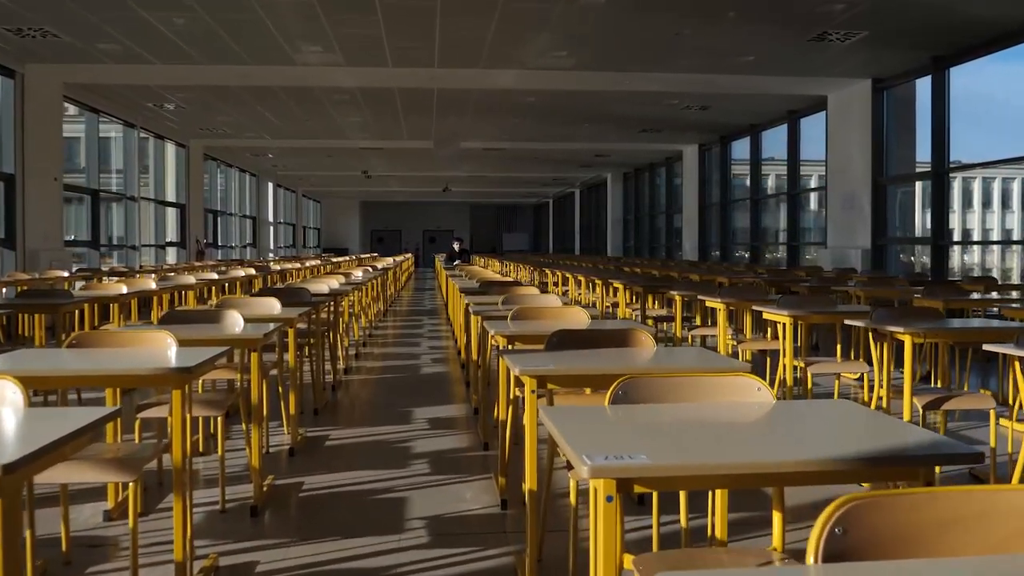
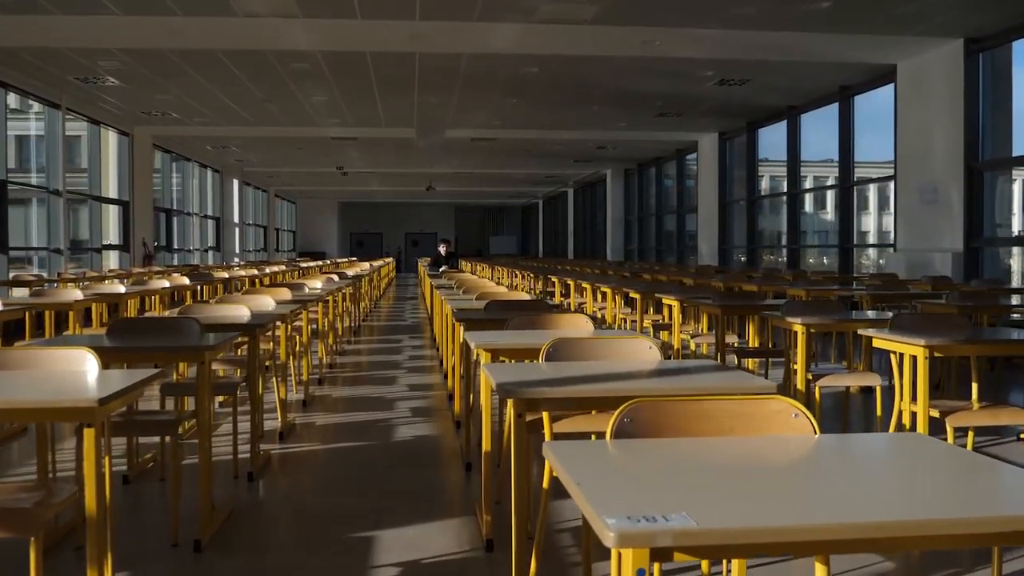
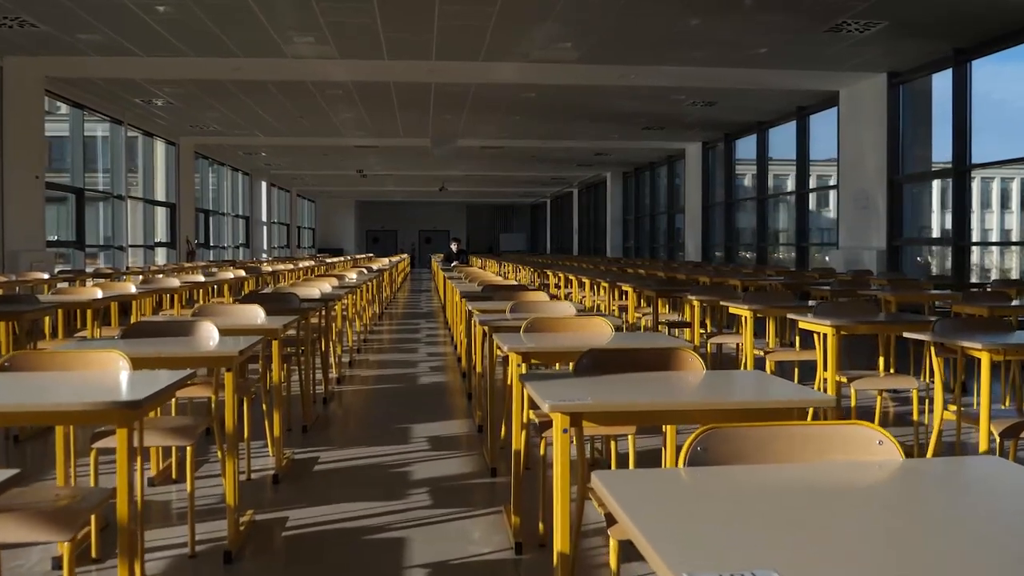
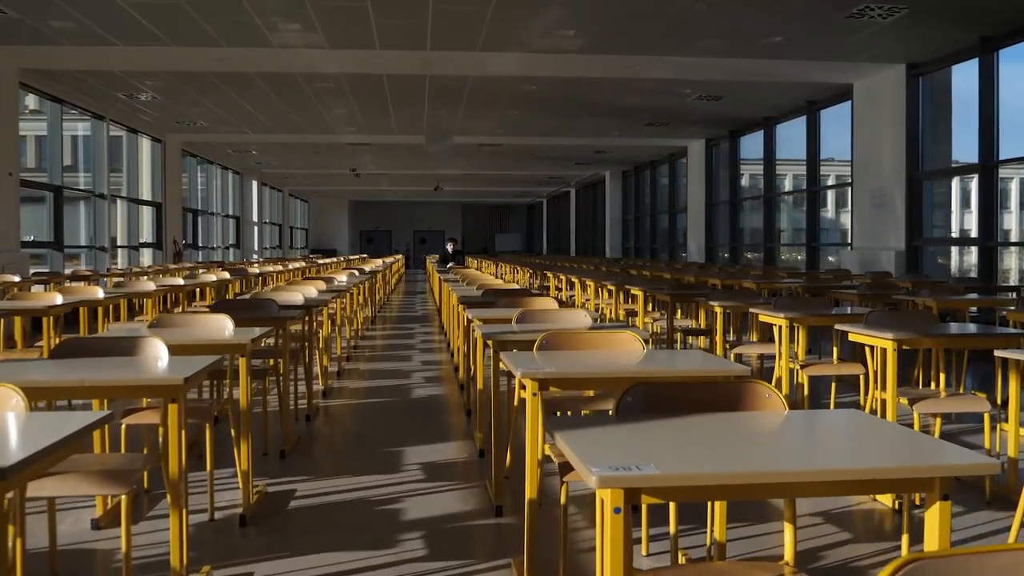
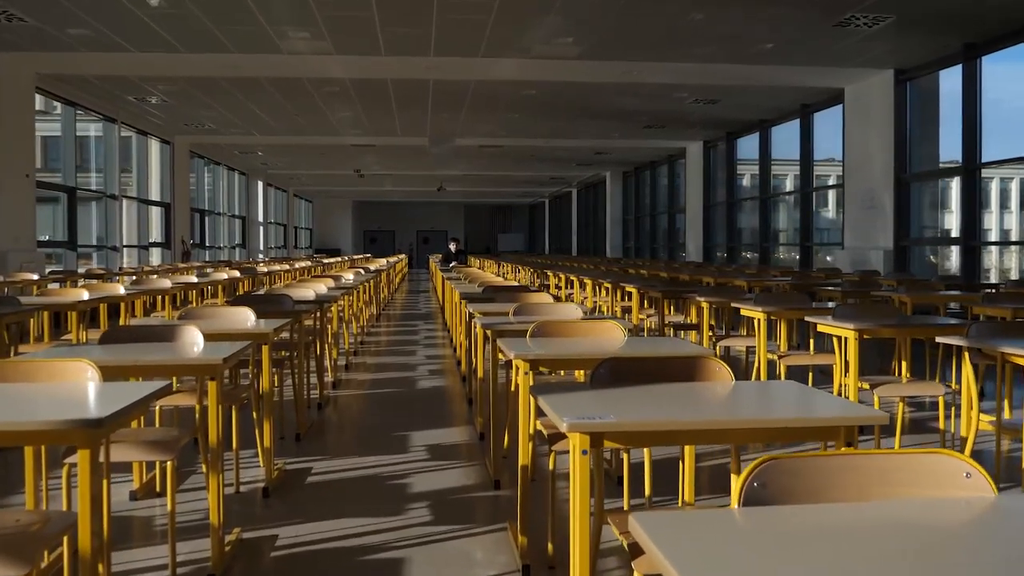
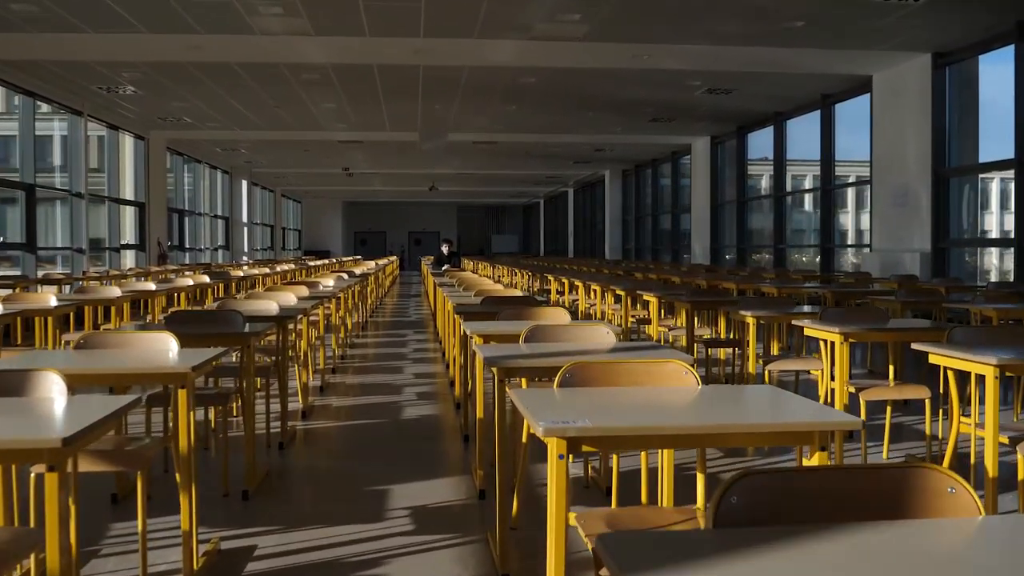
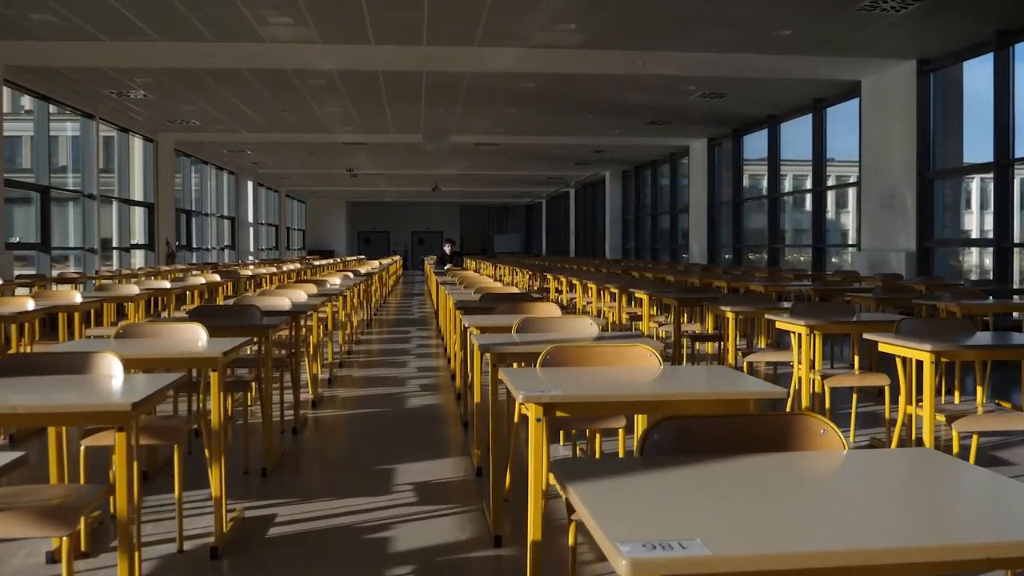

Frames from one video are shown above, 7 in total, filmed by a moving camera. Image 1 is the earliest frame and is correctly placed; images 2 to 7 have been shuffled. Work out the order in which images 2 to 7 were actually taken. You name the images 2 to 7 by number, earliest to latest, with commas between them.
3, 5, 4, 7, 6, 2
